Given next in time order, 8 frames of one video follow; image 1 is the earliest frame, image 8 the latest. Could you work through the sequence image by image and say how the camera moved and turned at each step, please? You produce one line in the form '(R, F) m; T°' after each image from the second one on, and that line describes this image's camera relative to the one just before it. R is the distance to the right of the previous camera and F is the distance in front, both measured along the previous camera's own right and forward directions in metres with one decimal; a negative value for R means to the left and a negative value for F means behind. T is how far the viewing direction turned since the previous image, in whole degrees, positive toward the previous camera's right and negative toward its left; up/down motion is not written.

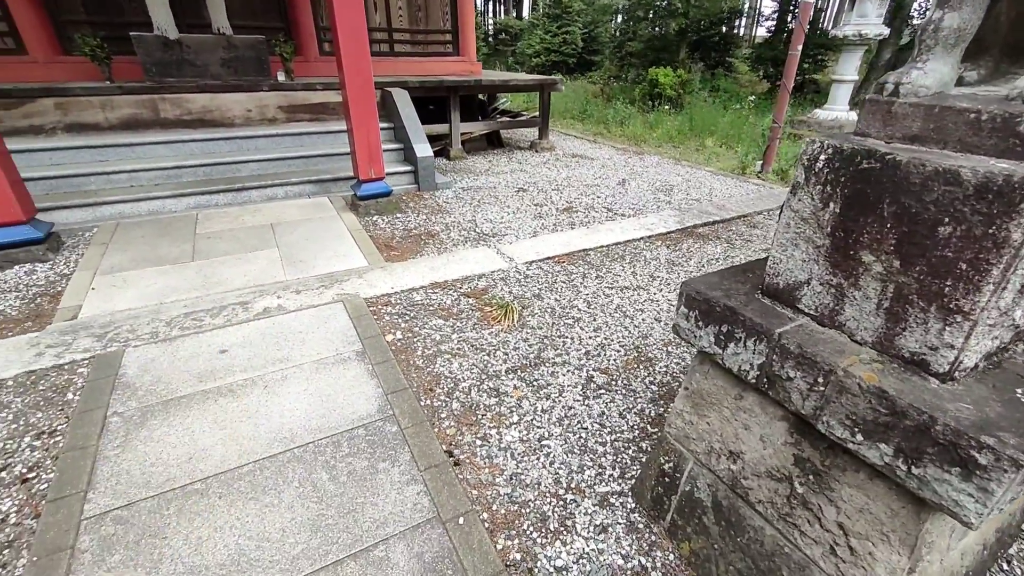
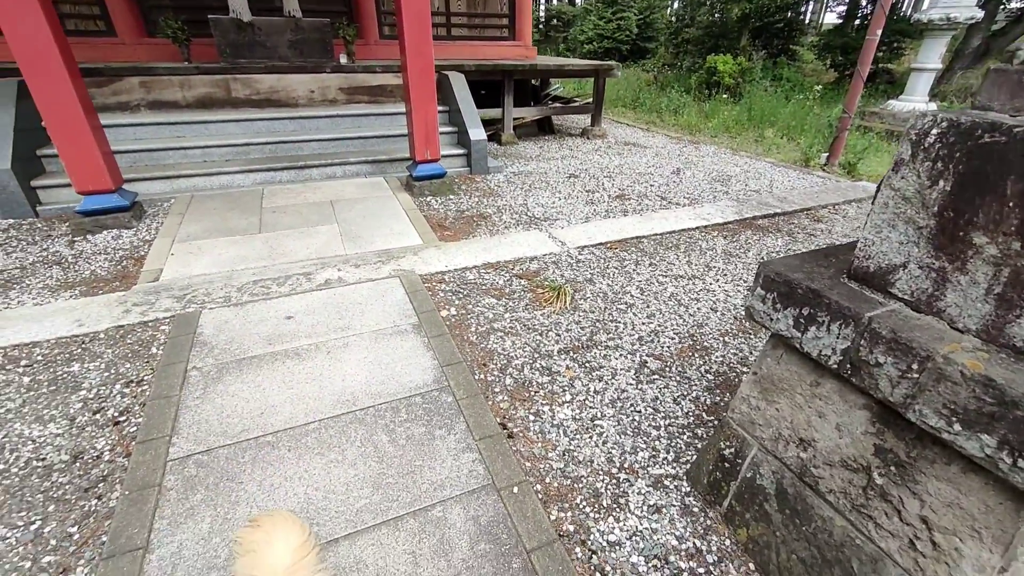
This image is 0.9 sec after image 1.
(-0.1, 0.0) m; -5°
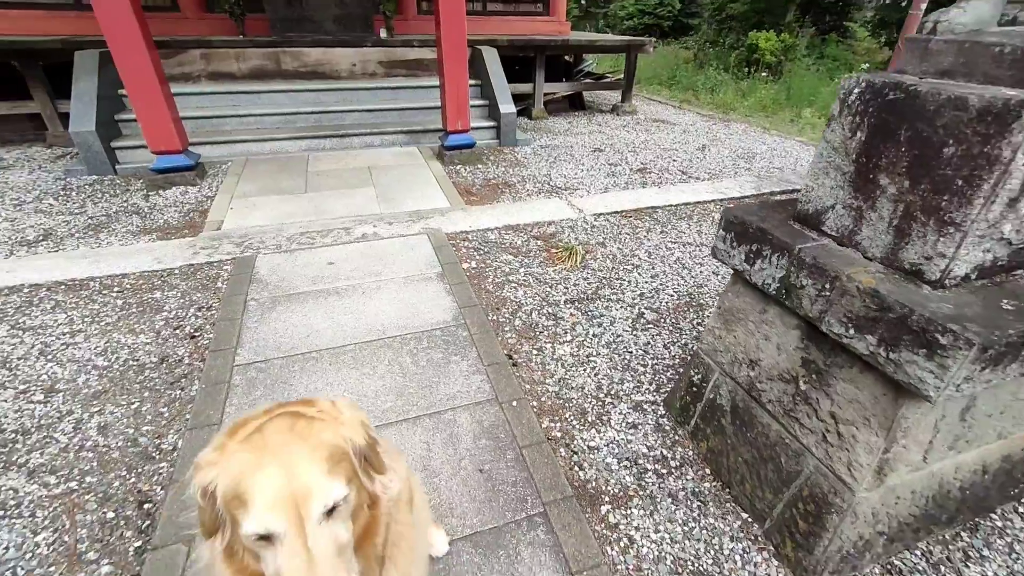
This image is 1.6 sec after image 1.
(+0.1, -0.2) m; -4°
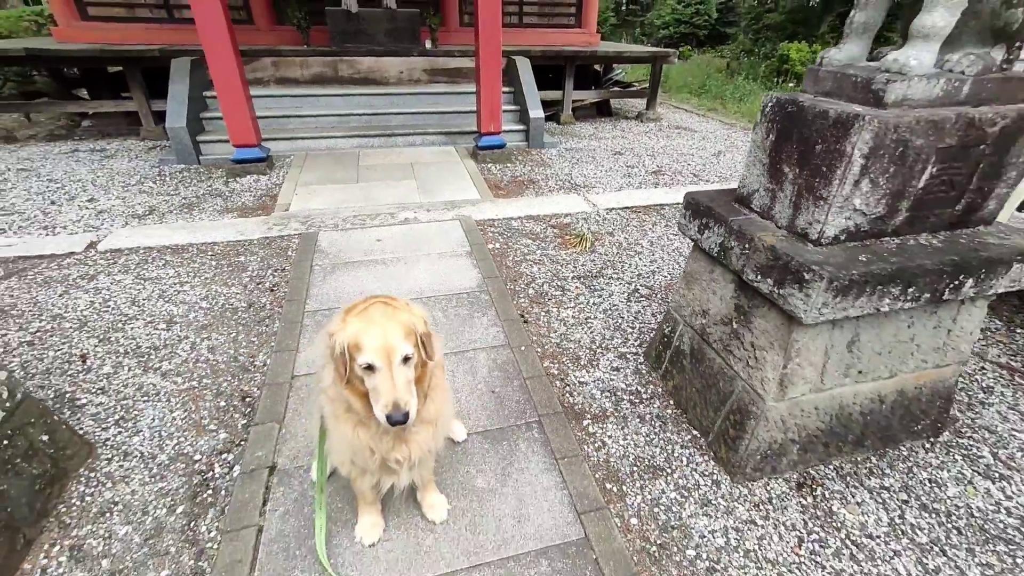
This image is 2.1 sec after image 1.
(+0.1, -0.4) m; -4°
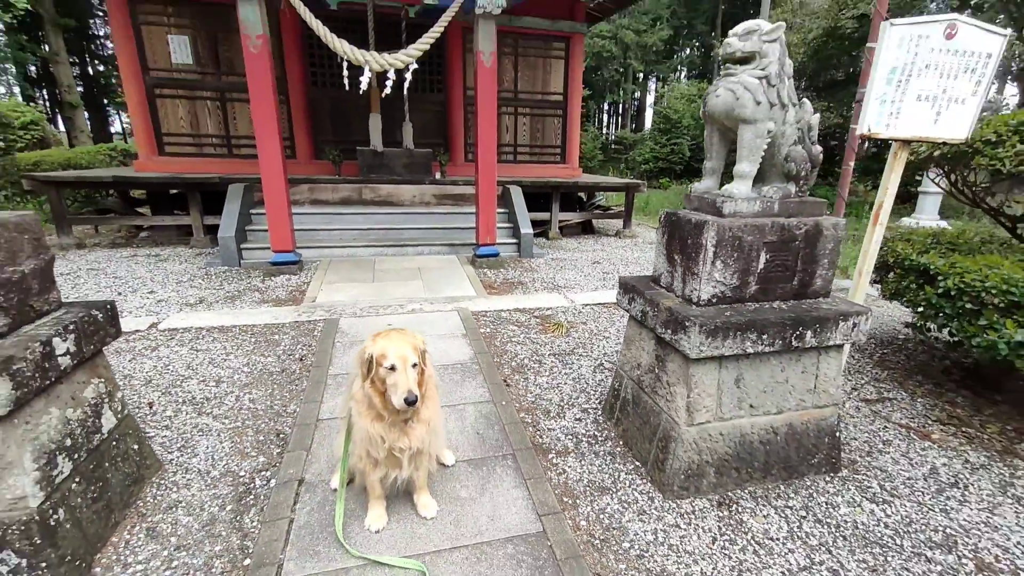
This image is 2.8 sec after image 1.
(+0.1, -0.6) m; 0°
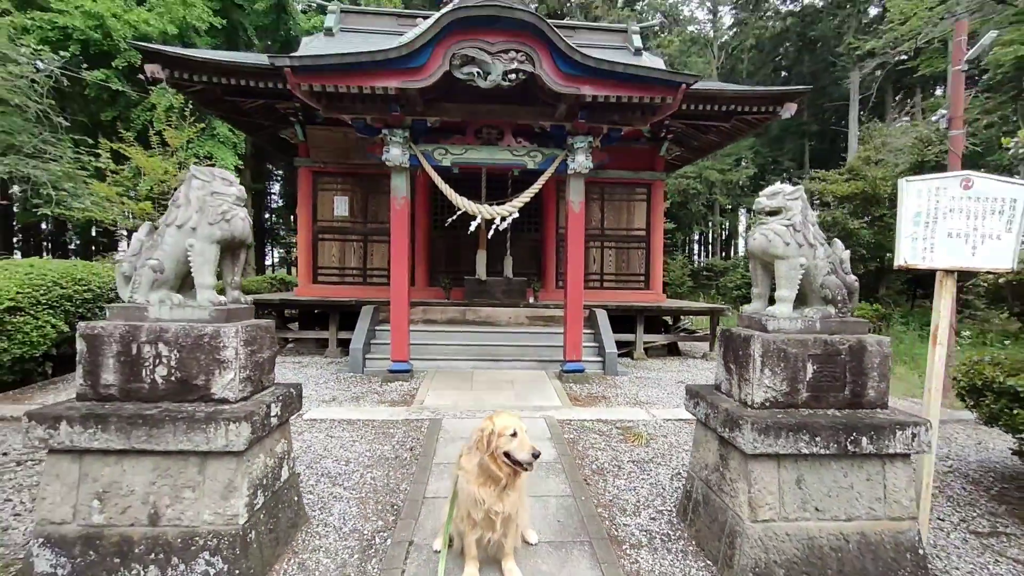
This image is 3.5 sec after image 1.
(+0.1, -0.5) m; -11°
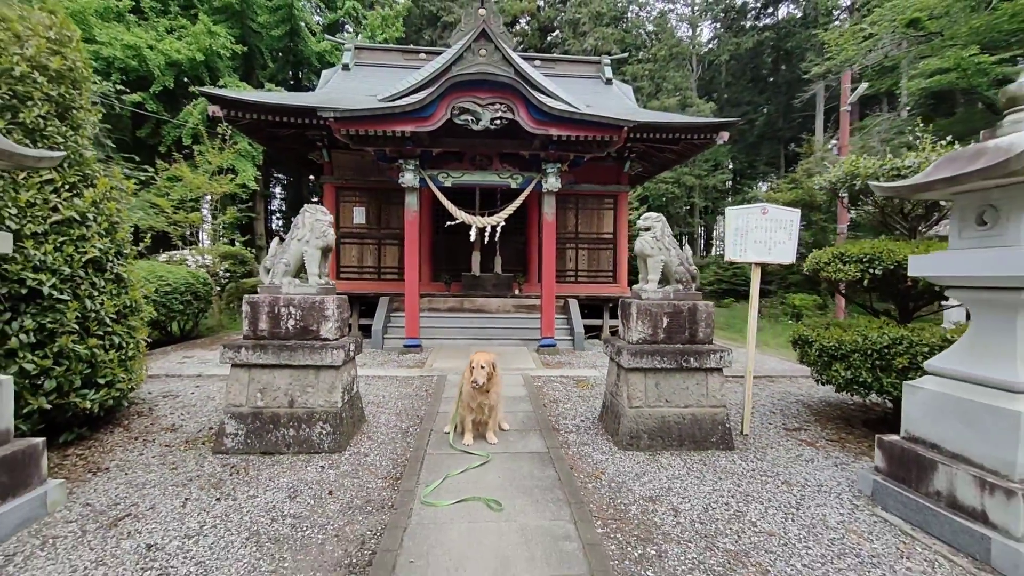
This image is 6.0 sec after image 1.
(+0.1, -1.5) m; 0°
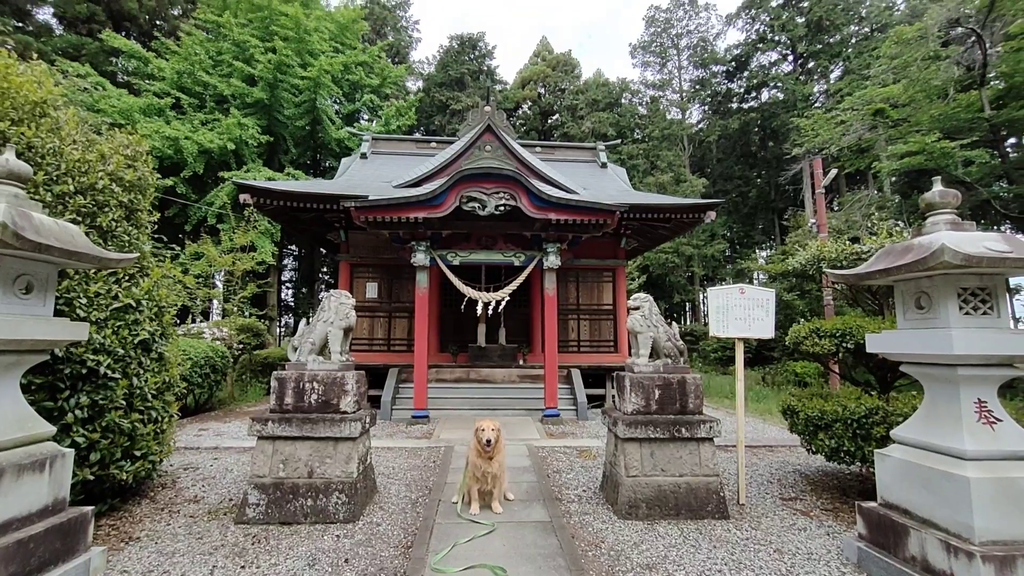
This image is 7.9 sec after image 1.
(0.0, -0.4) m; -1°
